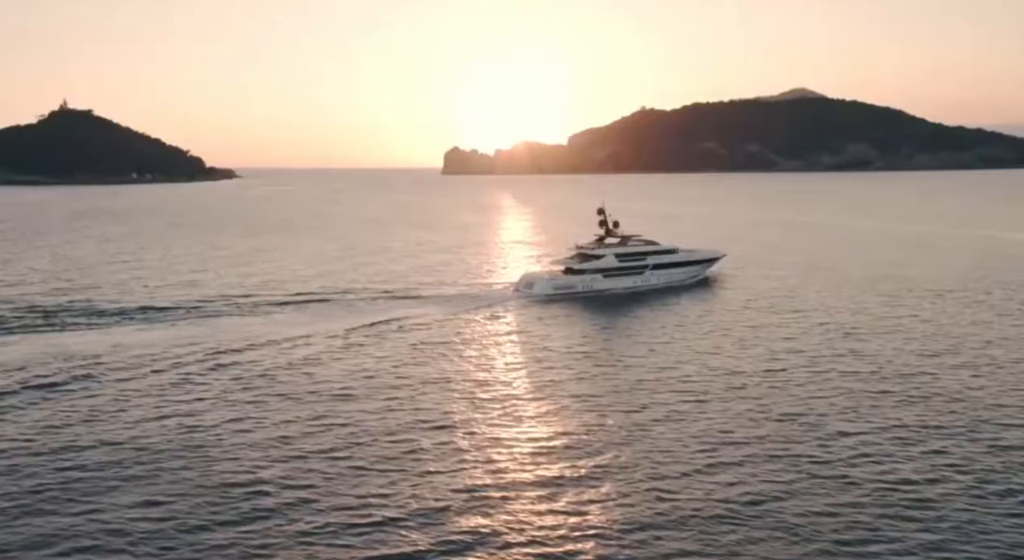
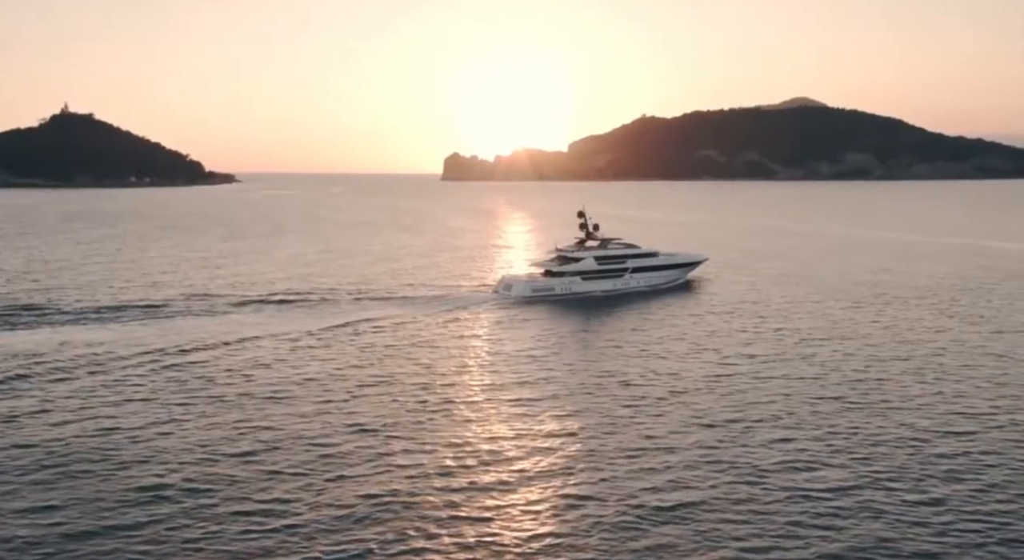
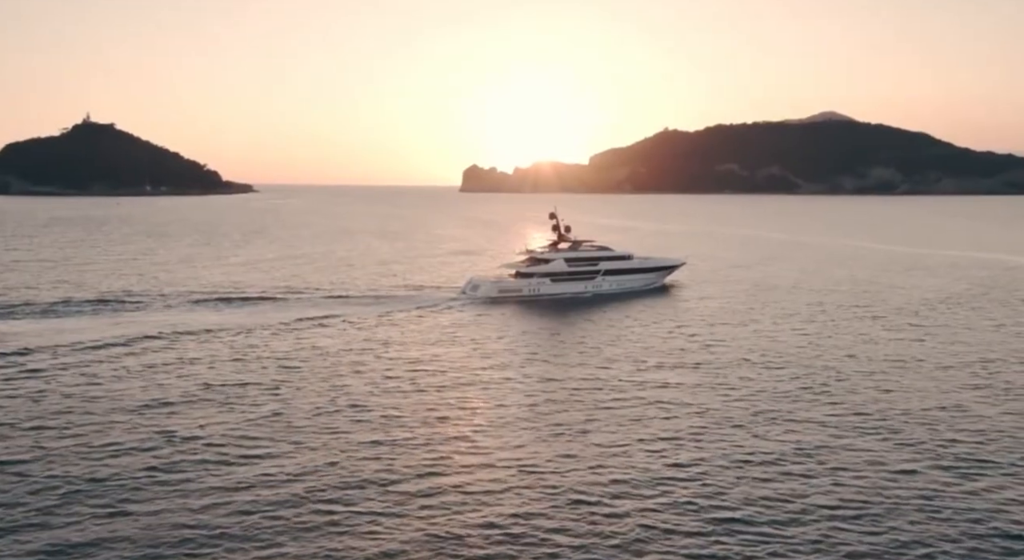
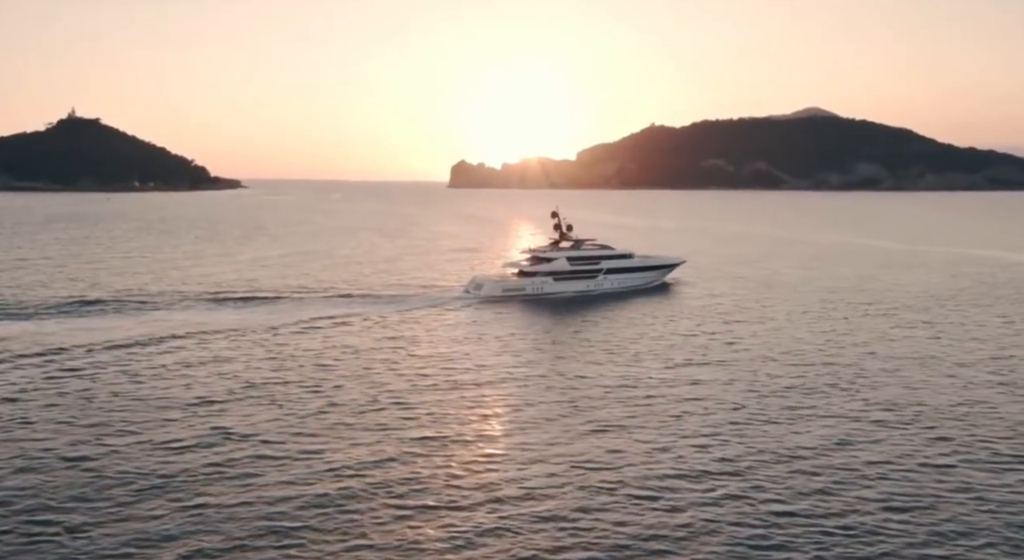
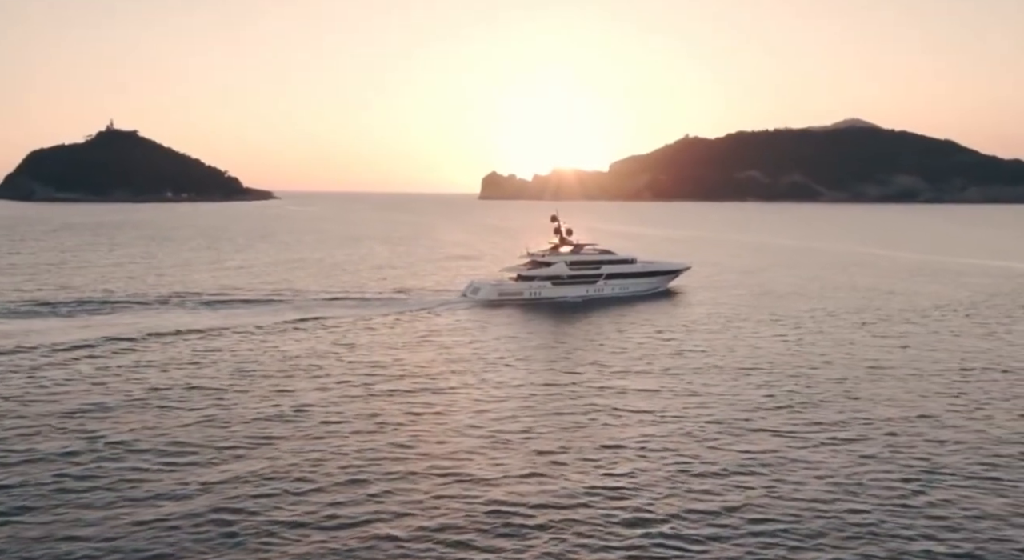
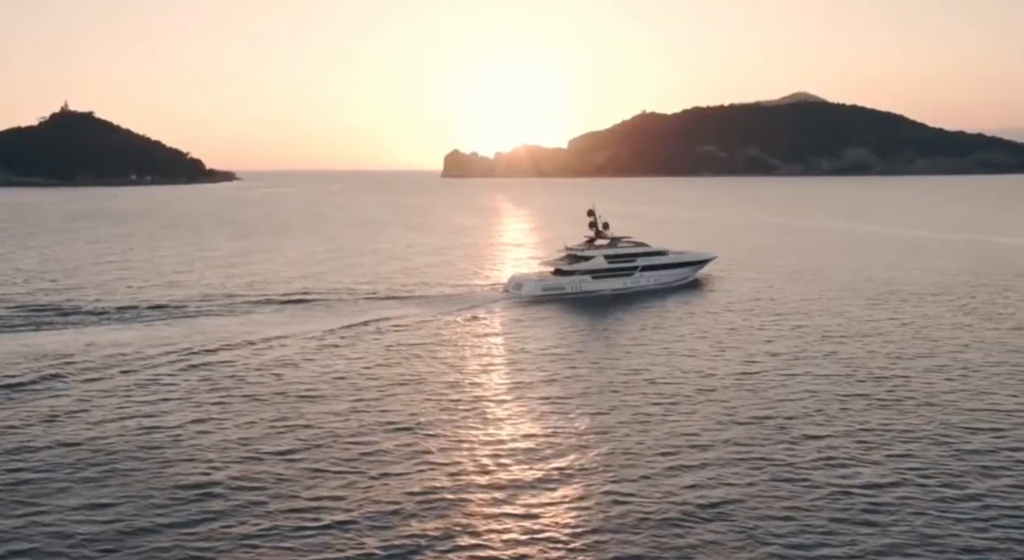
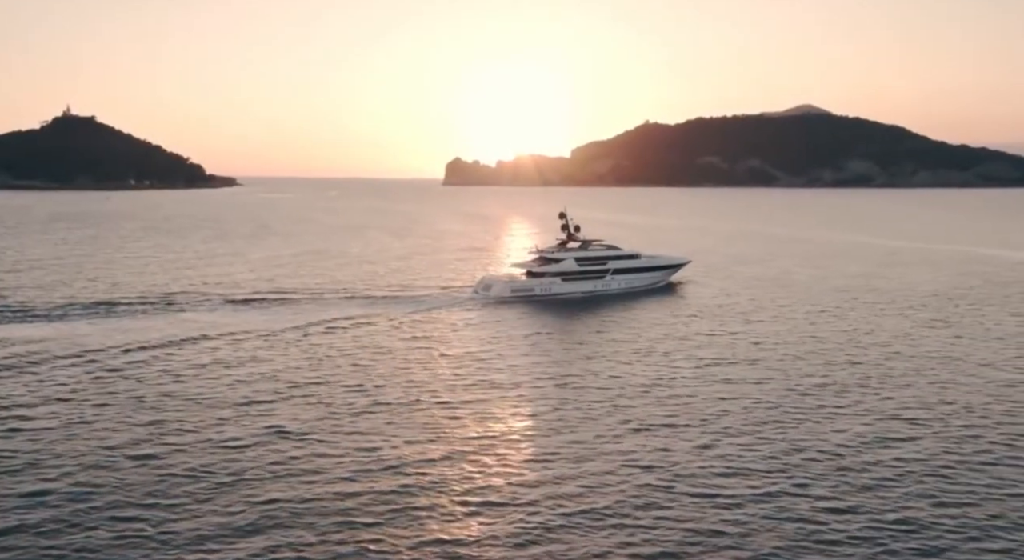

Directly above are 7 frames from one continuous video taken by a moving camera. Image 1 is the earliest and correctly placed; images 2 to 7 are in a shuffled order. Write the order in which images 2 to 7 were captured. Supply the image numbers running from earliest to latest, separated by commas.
6, 2, 7, 4, 3, 5
